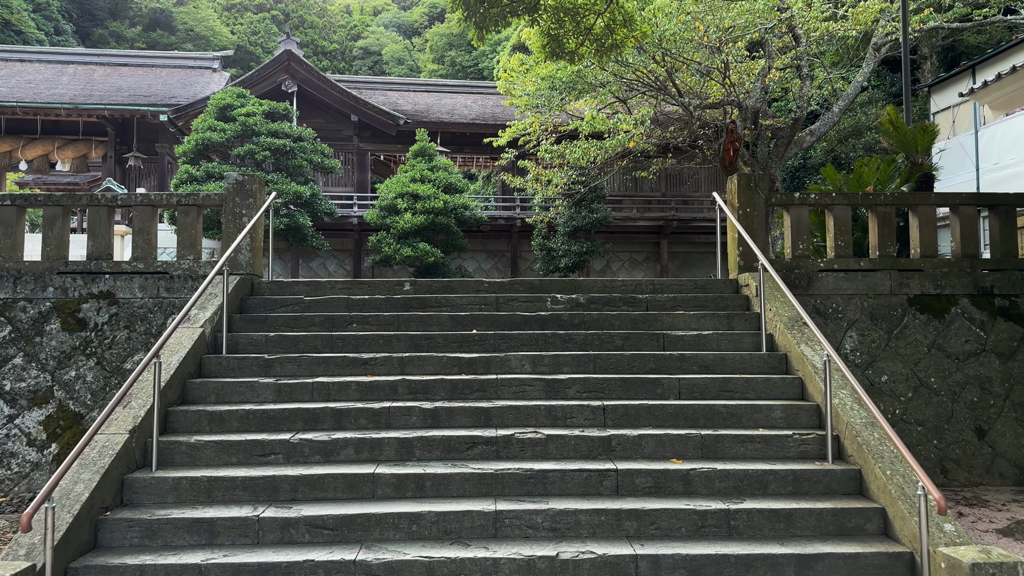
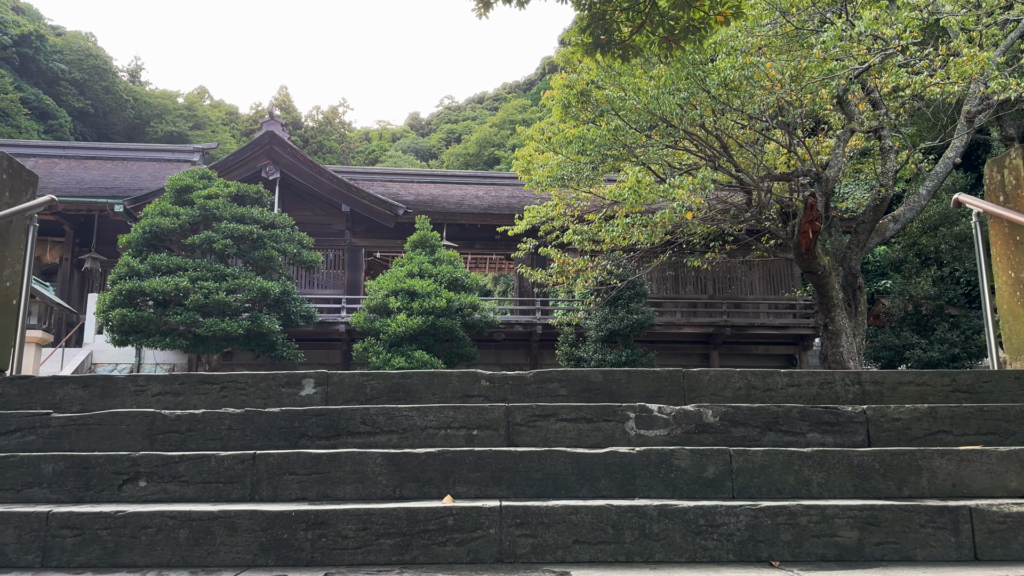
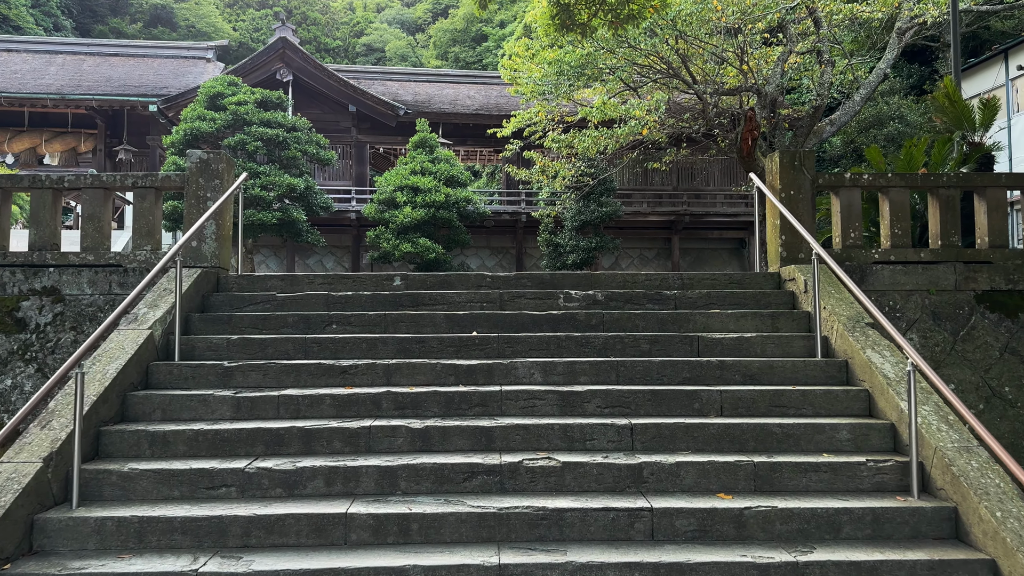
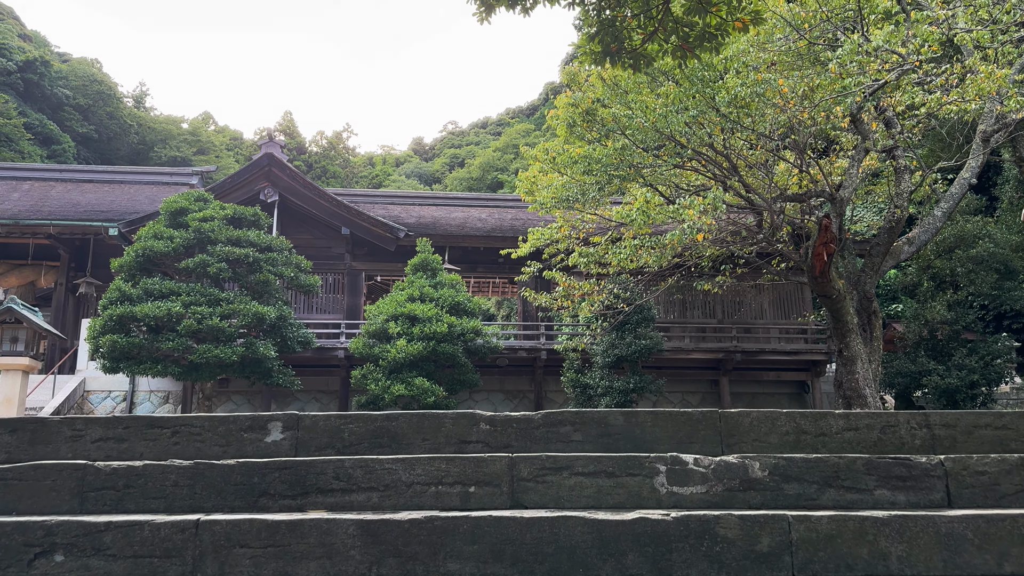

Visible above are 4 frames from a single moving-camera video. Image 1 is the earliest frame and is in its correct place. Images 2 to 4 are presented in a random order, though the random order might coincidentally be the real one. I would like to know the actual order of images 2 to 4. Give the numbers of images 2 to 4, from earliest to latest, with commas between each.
3, 2, 4
